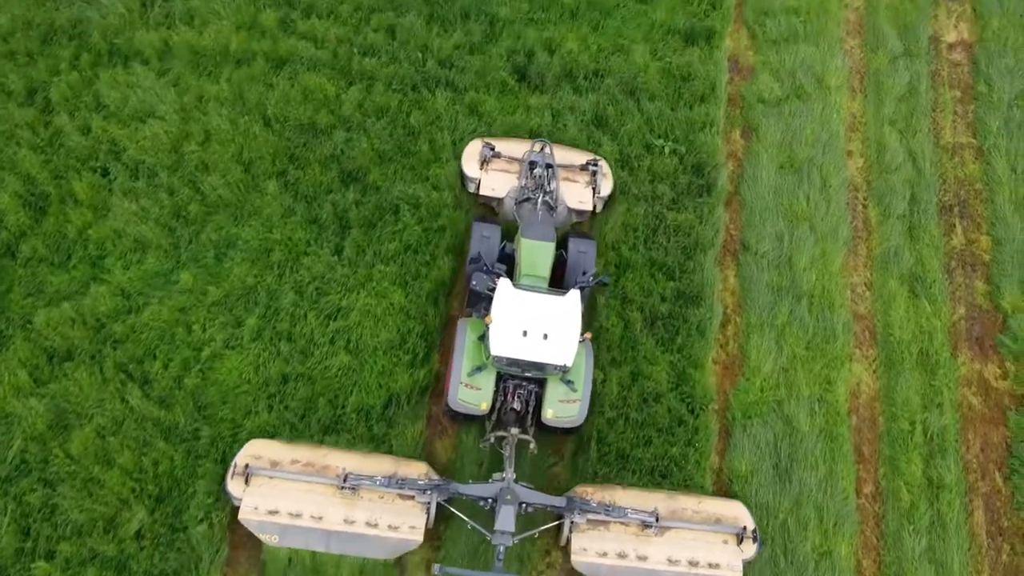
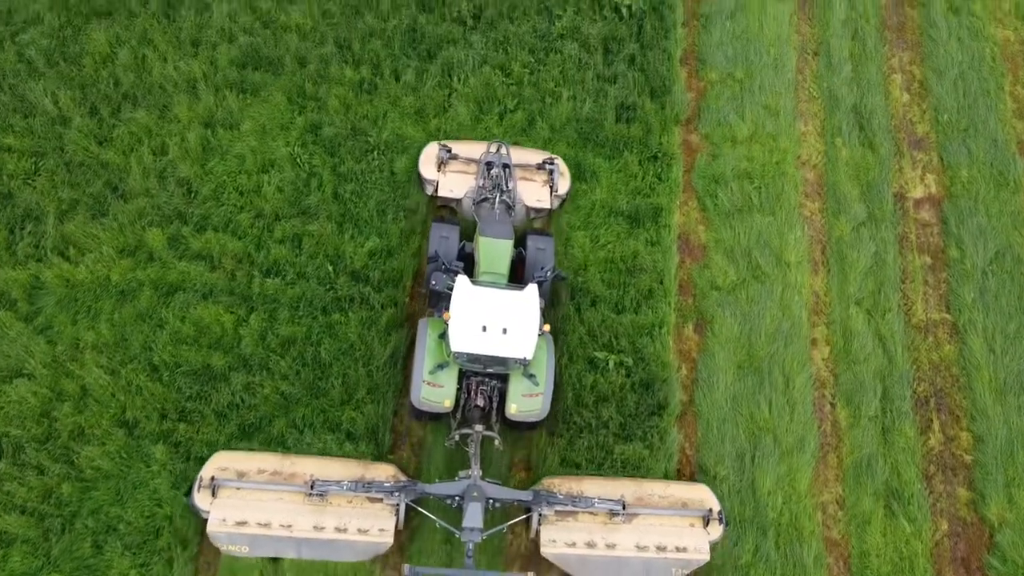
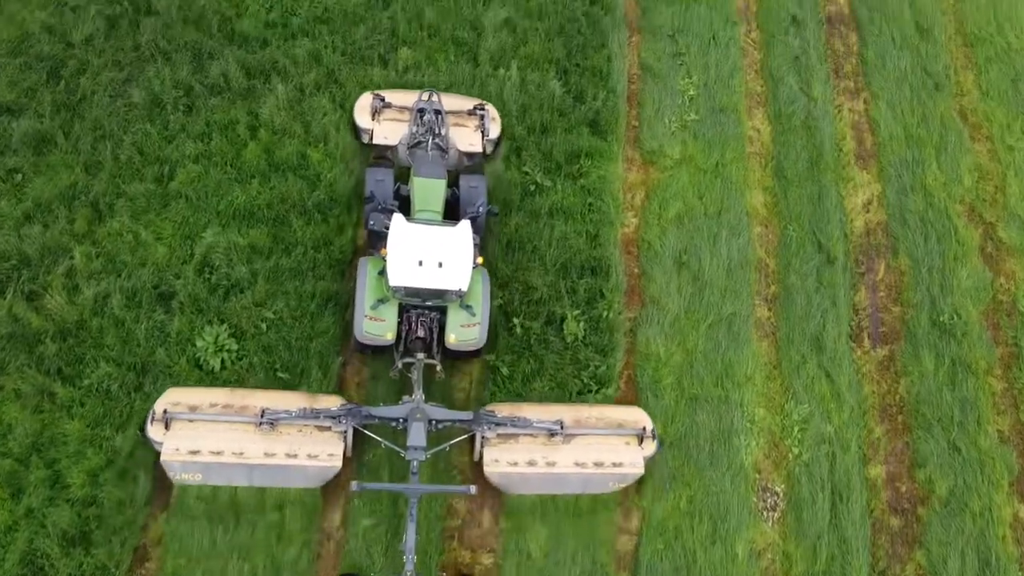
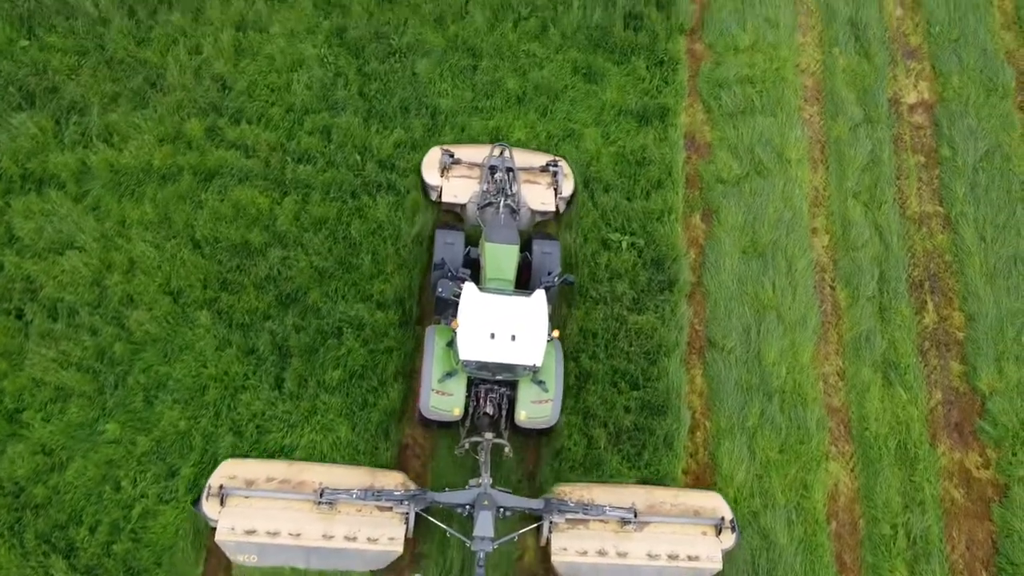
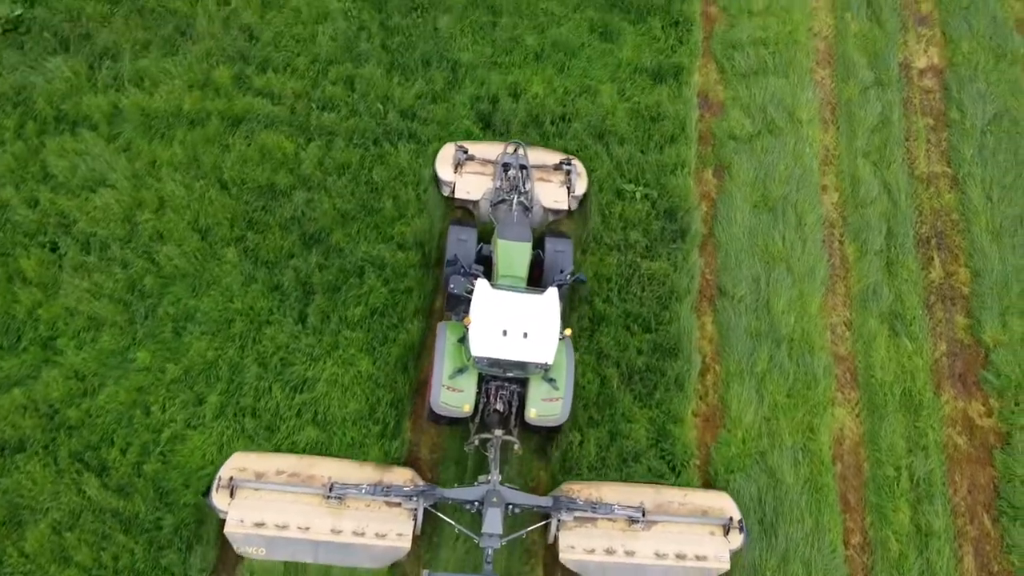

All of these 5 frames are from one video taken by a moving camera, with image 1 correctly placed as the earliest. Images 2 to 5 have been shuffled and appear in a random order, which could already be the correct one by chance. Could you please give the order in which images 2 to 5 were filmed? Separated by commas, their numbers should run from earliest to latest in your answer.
5, 4, 2, 3
